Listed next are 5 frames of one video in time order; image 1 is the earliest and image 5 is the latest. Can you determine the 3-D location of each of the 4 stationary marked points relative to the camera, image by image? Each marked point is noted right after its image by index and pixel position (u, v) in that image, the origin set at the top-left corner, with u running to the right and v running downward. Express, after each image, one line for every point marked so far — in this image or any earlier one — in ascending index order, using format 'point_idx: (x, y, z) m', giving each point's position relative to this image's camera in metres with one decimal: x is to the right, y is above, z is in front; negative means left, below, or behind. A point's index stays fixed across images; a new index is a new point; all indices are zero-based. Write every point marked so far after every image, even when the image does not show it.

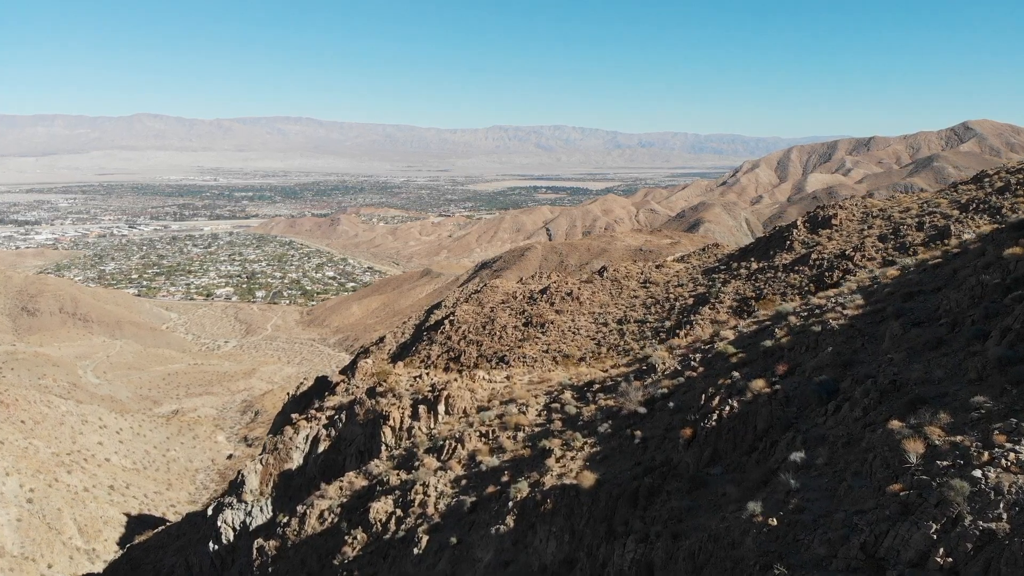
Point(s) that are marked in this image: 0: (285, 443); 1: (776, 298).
0: (-4.7, -3.2, +12.0) m
1: (+7.2, -0.4, +15.9) m
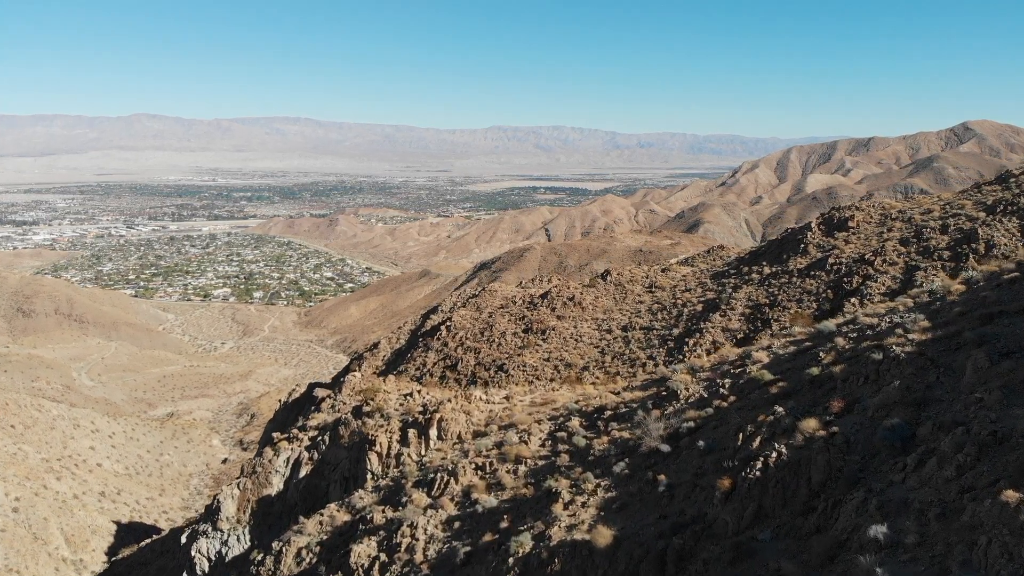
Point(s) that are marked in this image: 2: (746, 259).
0: (-4.7, -3.4, +11.0) m
1: (+7.2, -0.6, +14.9) m
2: (+7.9, +1.0, +19.8) m
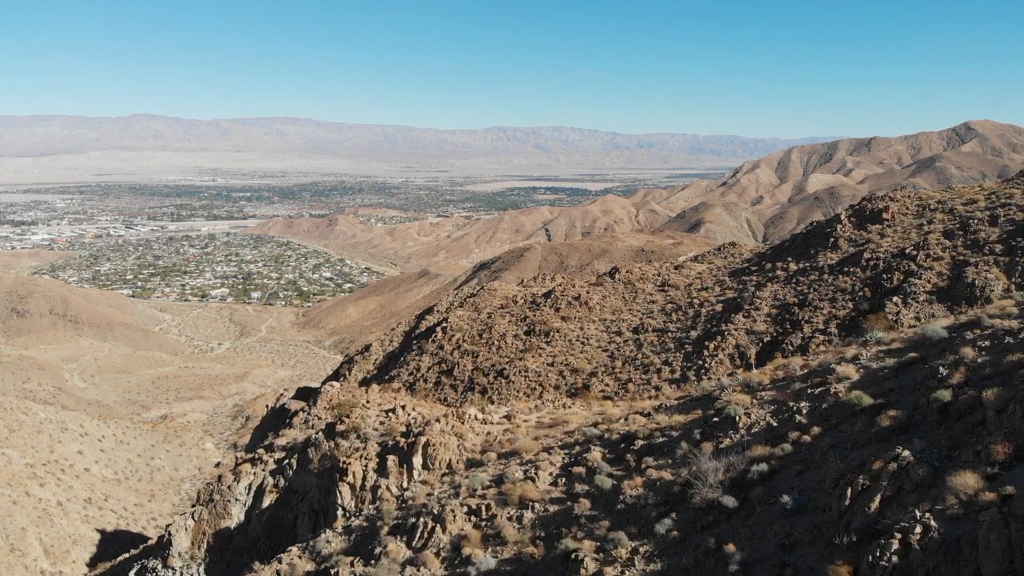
0: (-4.7, -3.3, +9.5) m
1: (+7.2, -0.6, +13.4) m
2: (+7.9, +1.0, +18.2) m
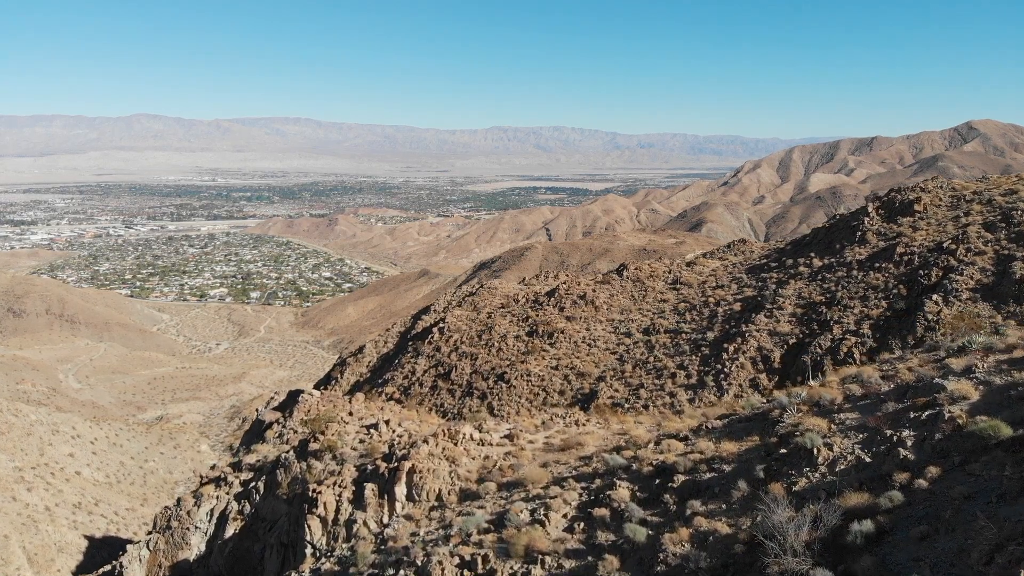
0: (-4.6, -3.2, +8.3) m
1: (+7.3, -0.5, +12.2) m
2: (+7.9, +1.1, +17.1) m
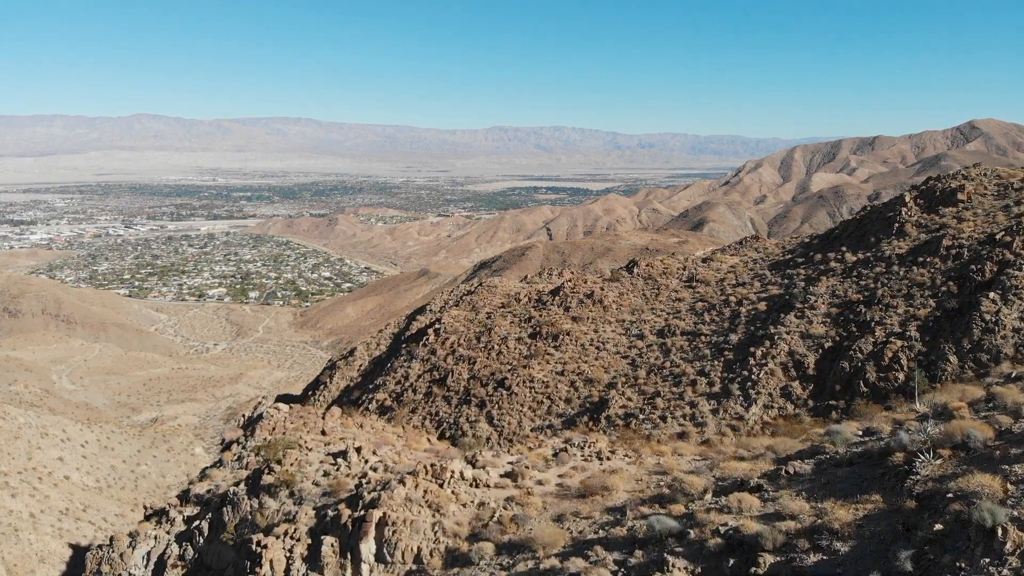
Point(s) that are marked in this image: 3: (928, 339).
0: (-4.6, -3.2, +6.9) m
1: (+7.3, -0.4, +10.8) m
2: (+8.0, +1.2, +15.7) m
3: (+7.1, -0.9, +10.0) m
